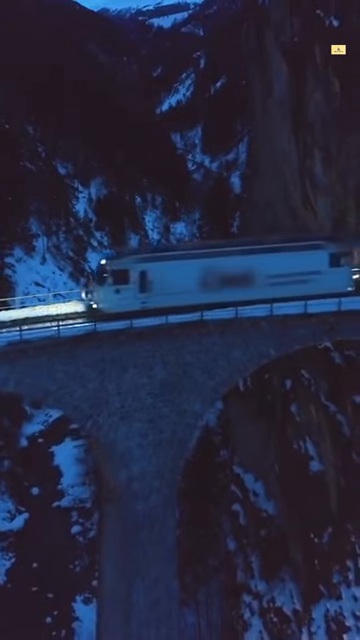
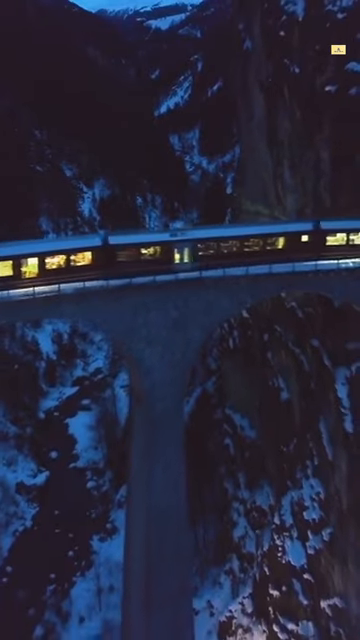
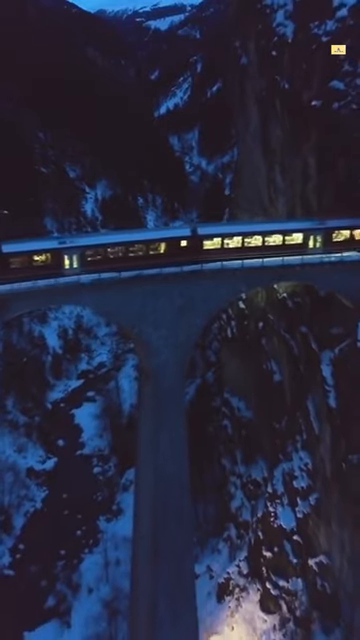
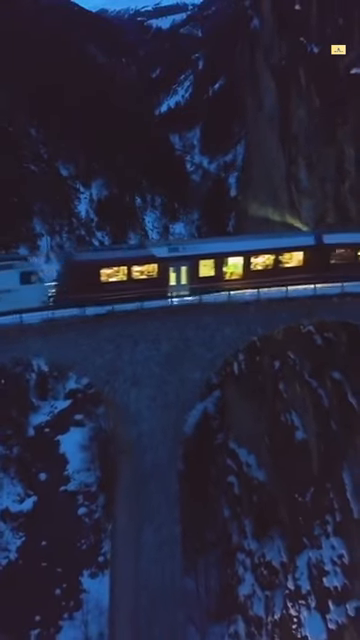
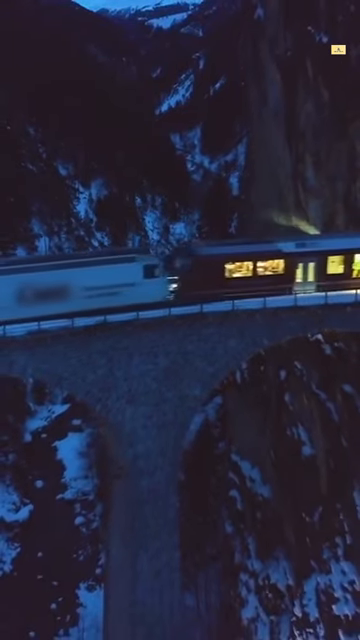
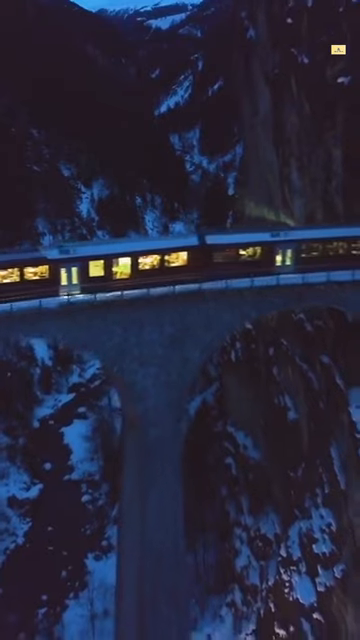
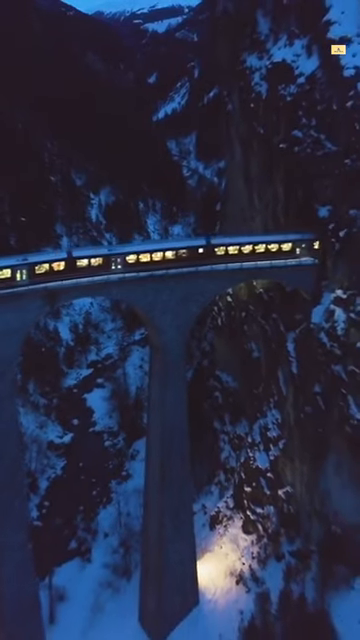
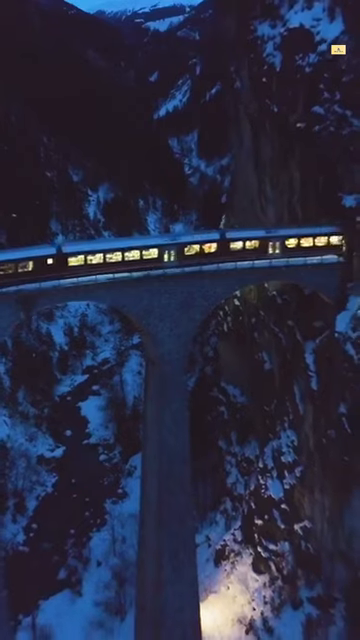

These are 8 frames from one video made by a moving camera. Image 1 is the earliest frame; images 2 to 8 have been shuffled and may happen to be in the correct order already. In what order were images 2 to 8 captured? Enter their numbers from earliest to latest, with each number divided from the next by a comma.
5, 4, 6, 2, 3, 8, 7
